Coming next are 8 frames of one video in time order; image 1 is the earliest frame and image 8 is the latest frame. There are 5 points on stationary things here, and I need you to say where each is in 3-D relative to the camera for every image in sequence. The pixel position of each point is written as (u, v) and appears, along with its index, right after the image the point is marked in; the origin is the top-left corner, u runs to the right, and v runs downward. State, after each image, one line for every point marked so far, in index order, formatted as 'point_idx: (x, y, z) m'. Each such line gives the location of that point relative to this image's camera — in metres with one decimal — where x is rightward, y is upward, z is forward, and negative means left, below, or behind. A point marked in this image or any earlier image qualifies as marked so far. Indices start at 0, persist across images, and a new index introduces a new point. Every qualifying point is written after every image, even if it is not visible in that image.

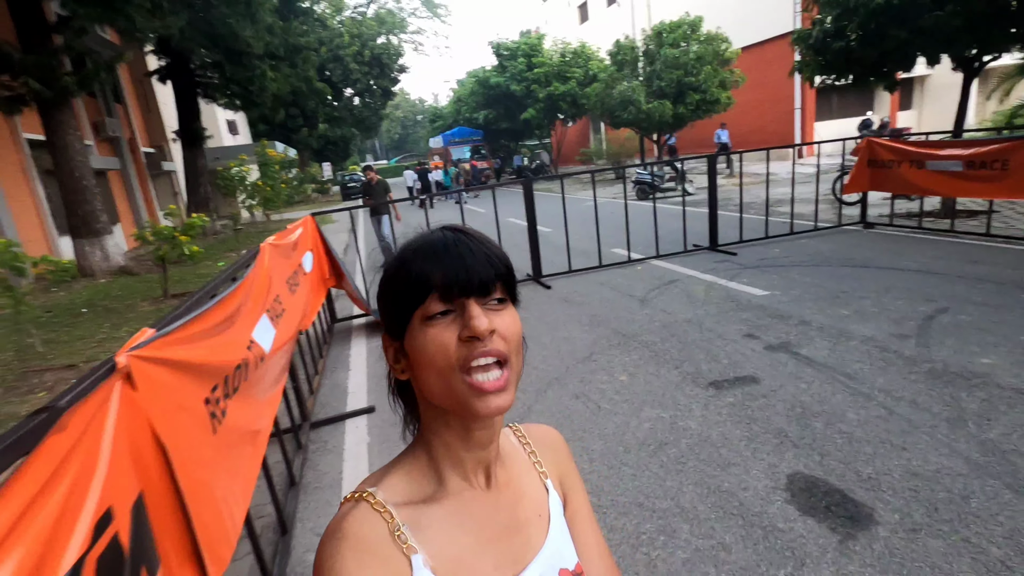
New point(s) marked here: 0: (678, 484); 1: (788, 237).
0: (+0.9, -1.1, +2.9) m
1: (+4.4, +0.8, +8.5) m
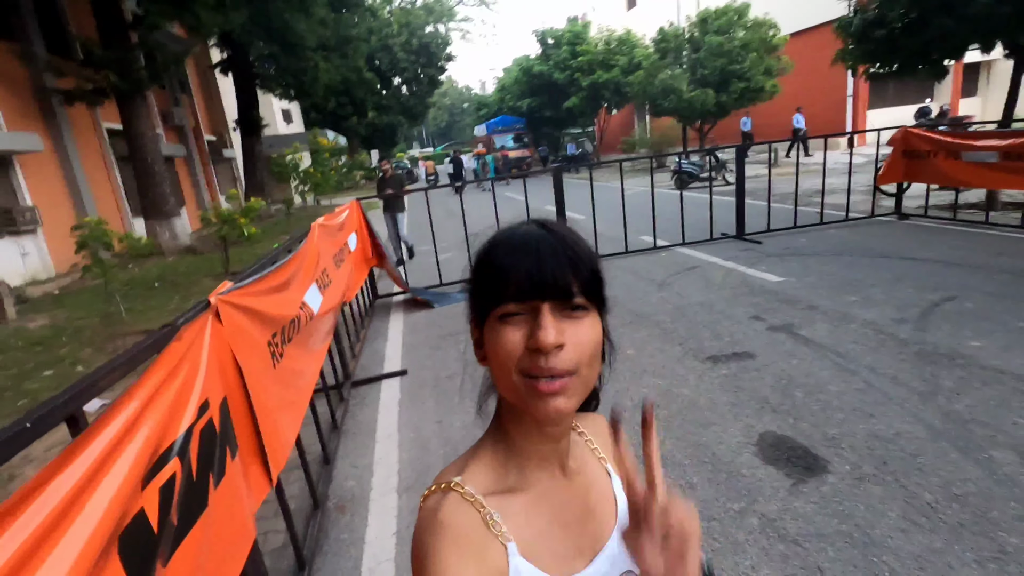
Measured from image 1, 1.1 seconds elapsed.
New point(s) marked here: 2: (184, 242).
0: (+0.9, -0.9, +3.3) m
1: (+4.9, +1.0, +8.6) m
2: (-9.0, +1.3, +14.6) m
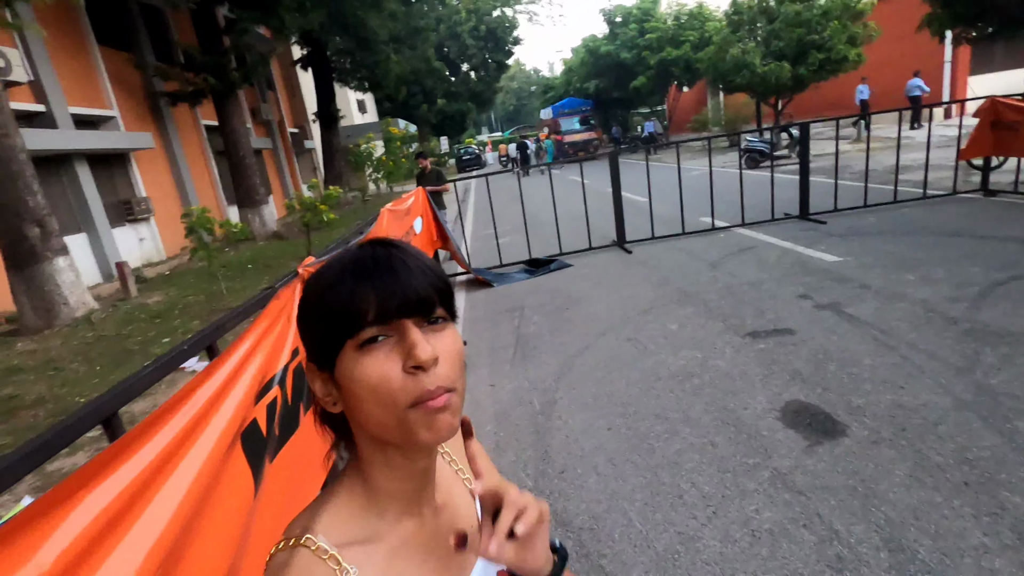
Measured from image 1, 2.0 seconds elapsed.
0: (+1.2, -0.8, +3.6) m
1: (+5.8, +1.3, +8.3) m
2: (-7.2, +1.8, +16.0) m
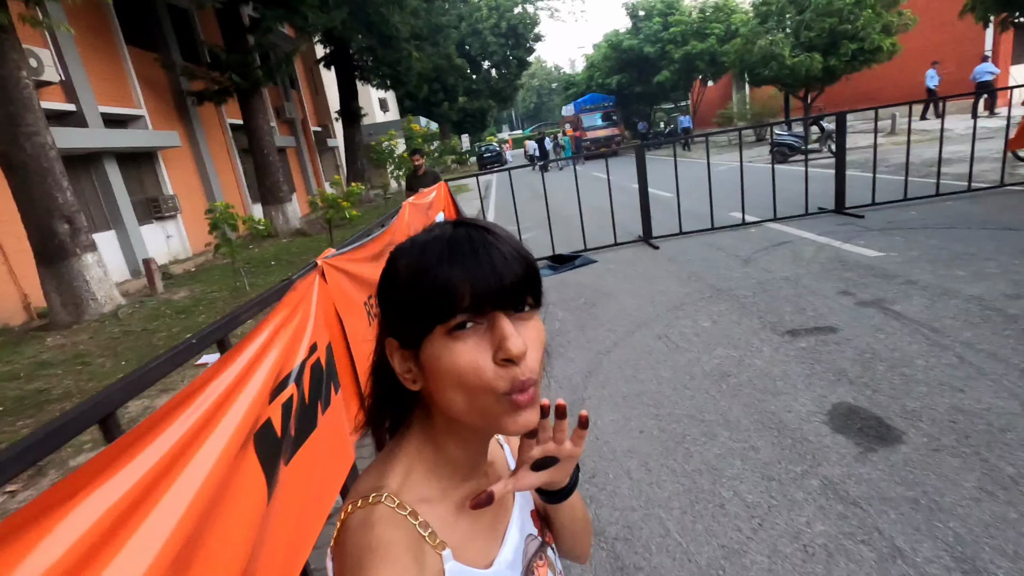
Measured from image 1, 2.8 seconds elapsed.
0: (+1.4, -0.7, +3.4) m
1: (+6.2, +1.3, +7.9) m
2: (-6.6, +1.9, +16.1) m
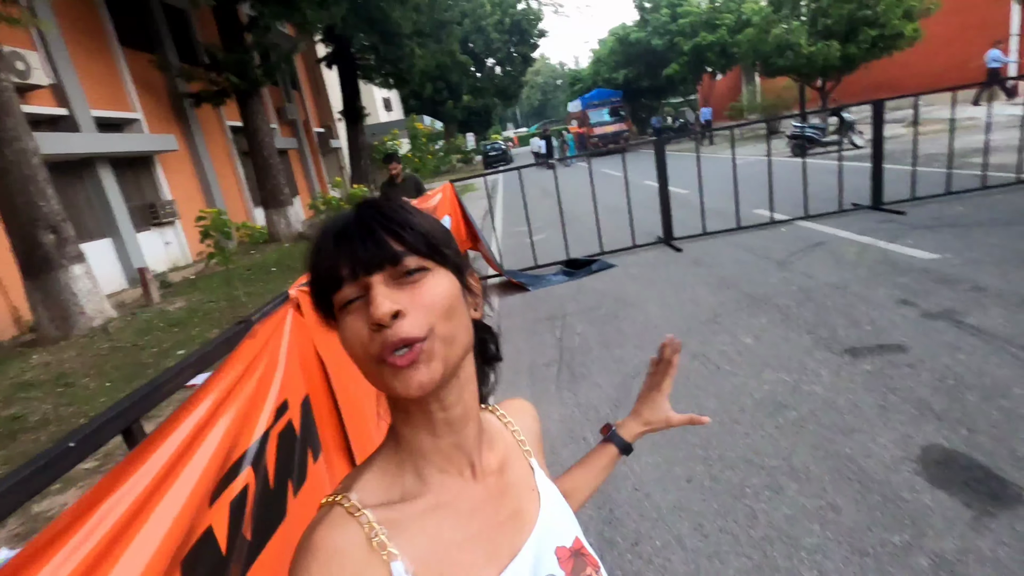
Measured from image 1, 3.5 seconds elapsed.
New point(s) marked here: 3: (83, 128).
0: (+1.5, -0.8, +2.8) m
1: (+6.3, +1.3, +7.3) m
2: (-6.3, +1.7, +15.7) m
3: (-9.1, +3.4, +11.3) m
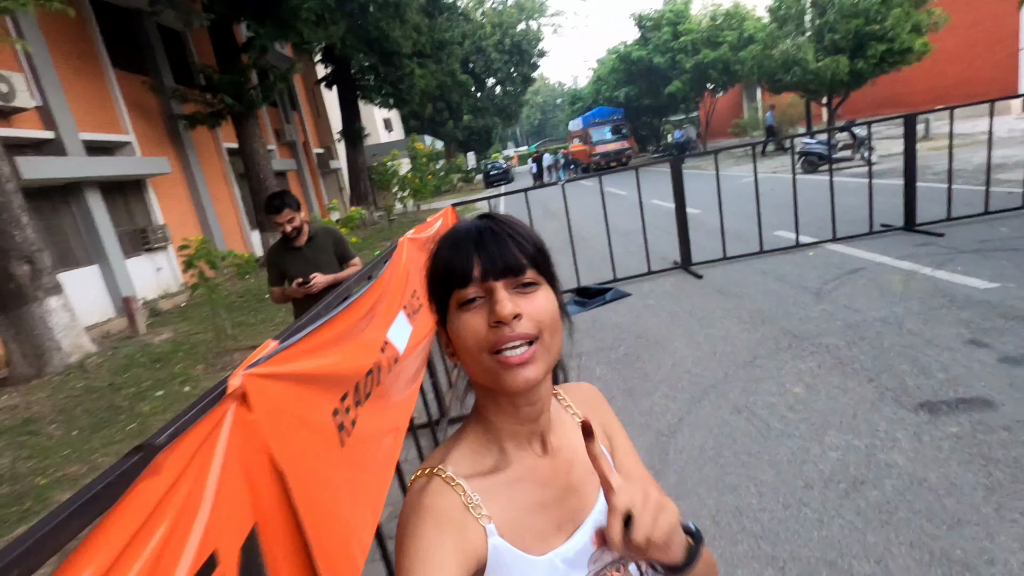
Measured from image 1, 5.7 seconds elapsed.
0: (+1.6, -1.1, +2.3) m
1: (+6.4, +1.0, +6.7) m
2: (-6.2, +1.0, +15.2) m
3: (-9.0, +2.8, +10.8) m
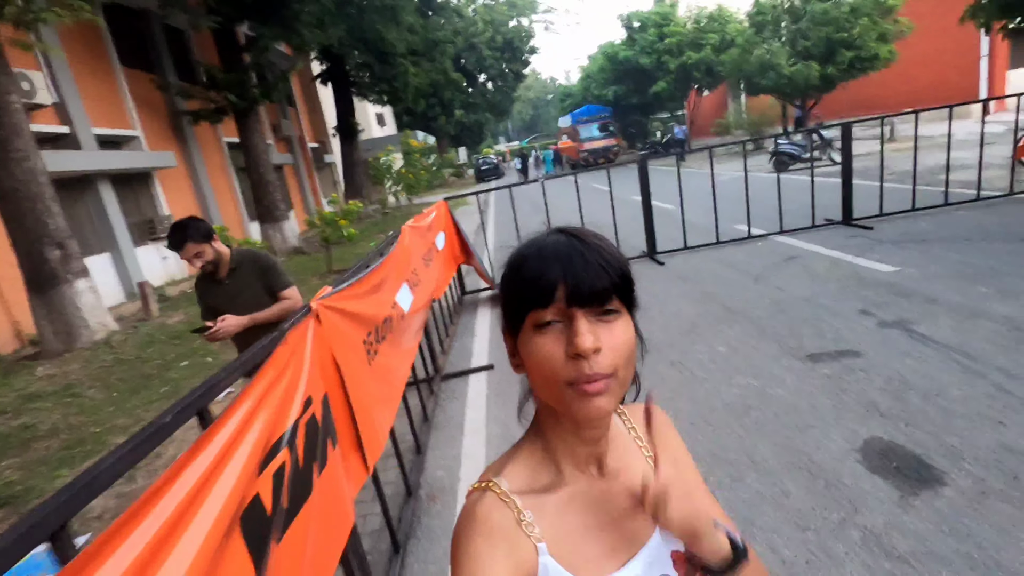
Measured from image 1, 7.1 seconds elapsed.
0: (+1.4, -0.9, +3.2) m
1: (+6.2, +1.1, +7.7) m
2: (-6.6, +1.3, +15.9) m
3: (-9.2, +3.1, +11.6) m
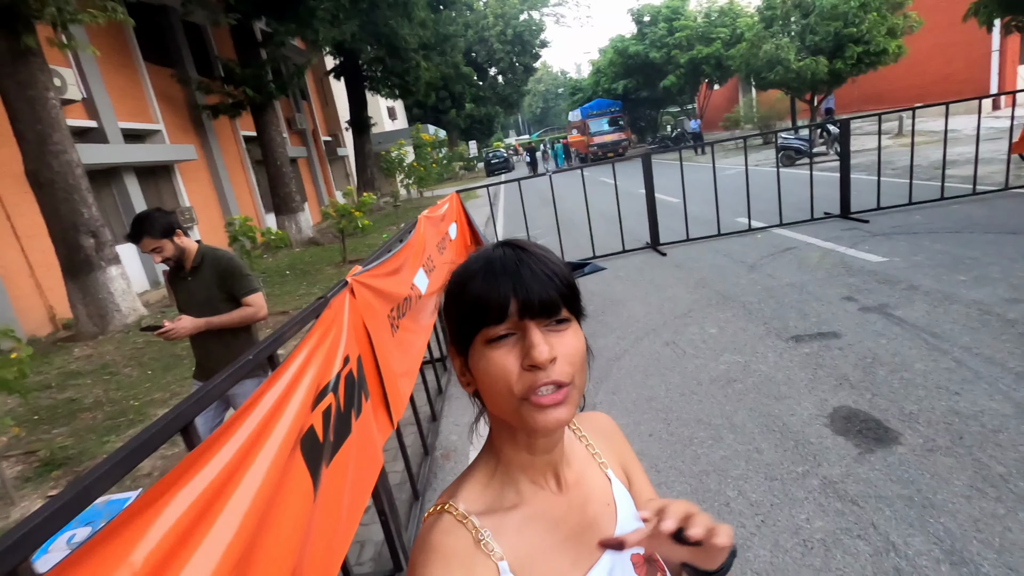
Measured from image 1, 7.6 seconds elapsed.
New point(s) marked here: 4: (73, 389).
0: (+1.5, -0.8, +3.5) m
1: (+6.3, +1.3, +8.0) m
2: (-6.3, +1.7, +16.4) m
3: (-9.0, +3.4, +12.0) m
4: (-5.4, -1.3, +6.6) m
